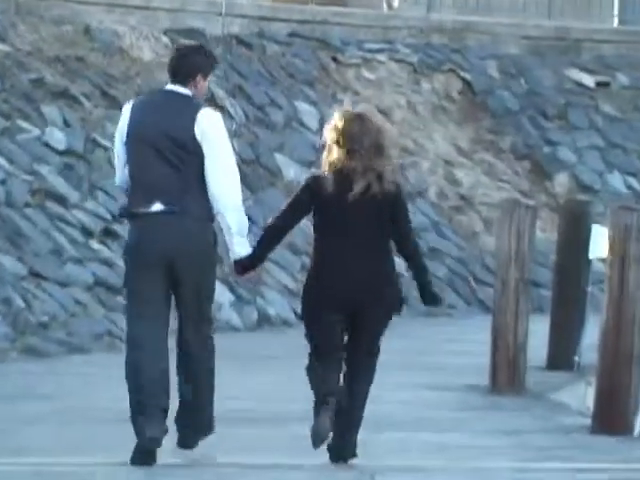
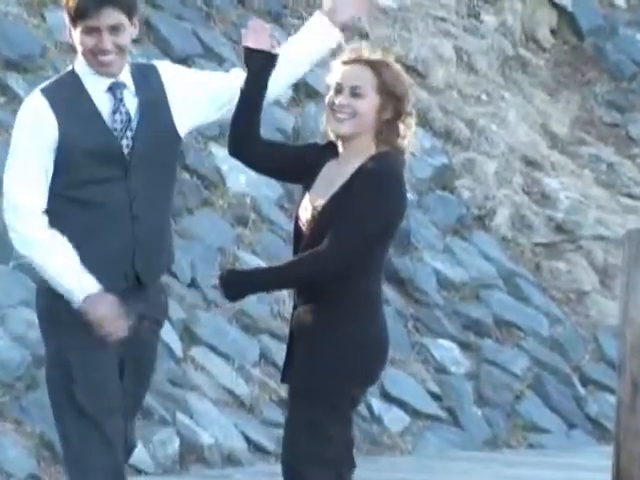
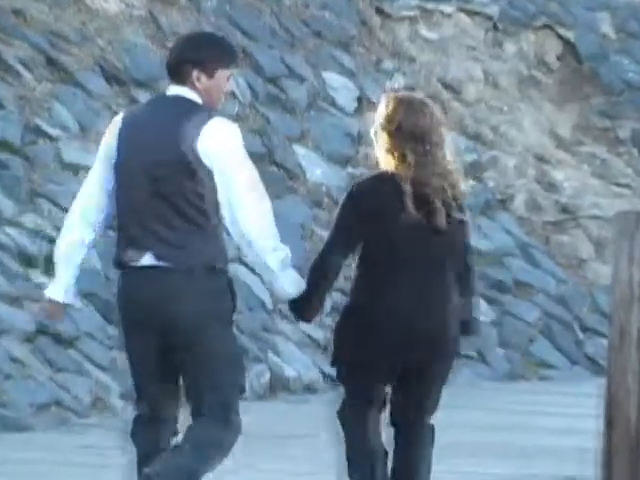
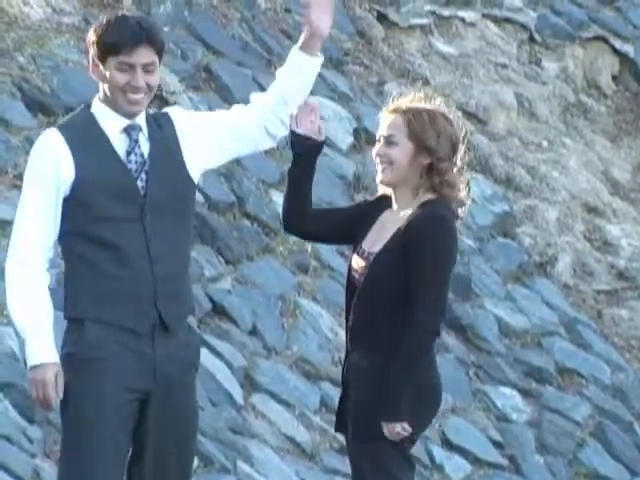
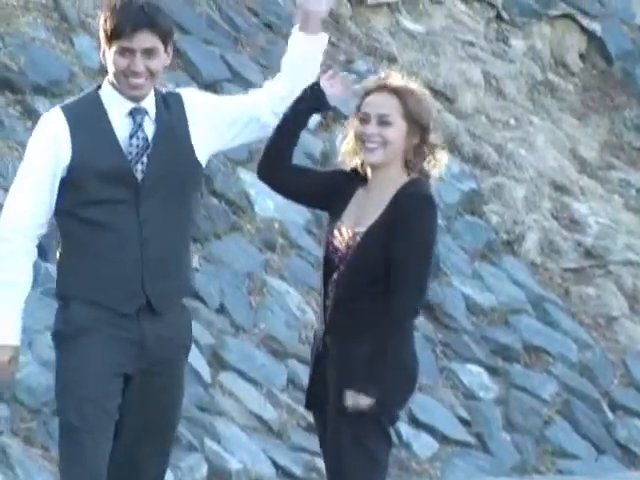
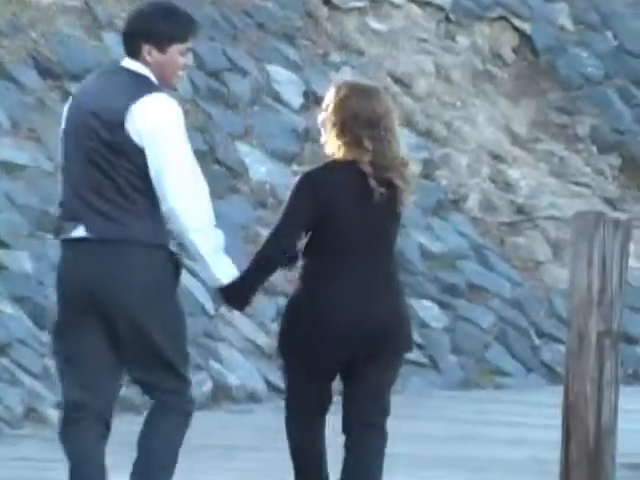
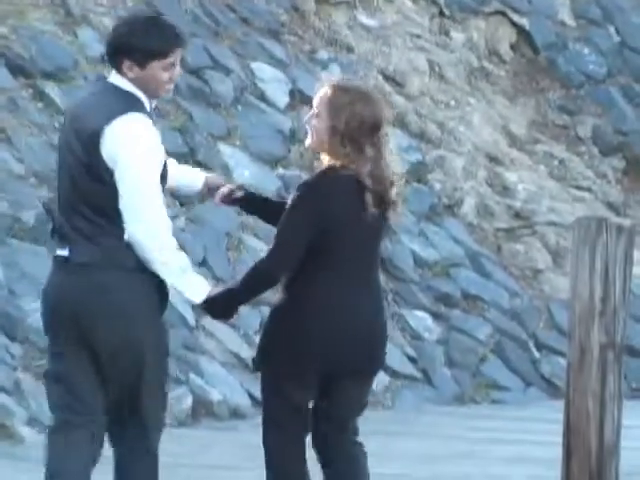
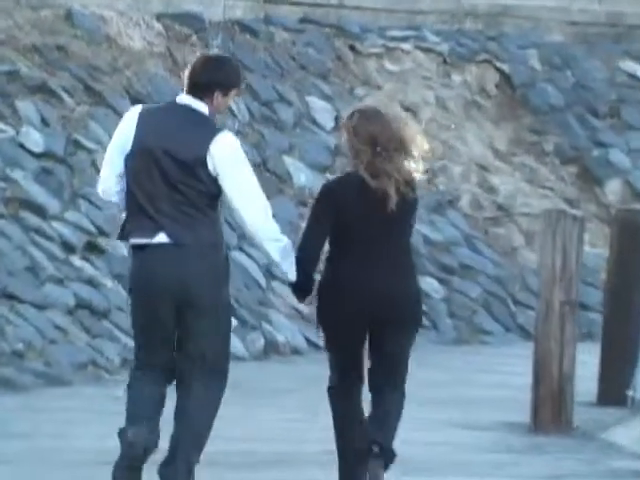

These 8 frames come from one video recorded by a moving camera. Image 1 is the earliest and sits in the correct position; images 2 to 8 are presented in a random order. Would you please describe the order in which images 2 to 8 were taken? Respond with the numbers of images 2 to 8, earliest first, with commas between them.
8, 3, 6, 7, 2, 5, 4
